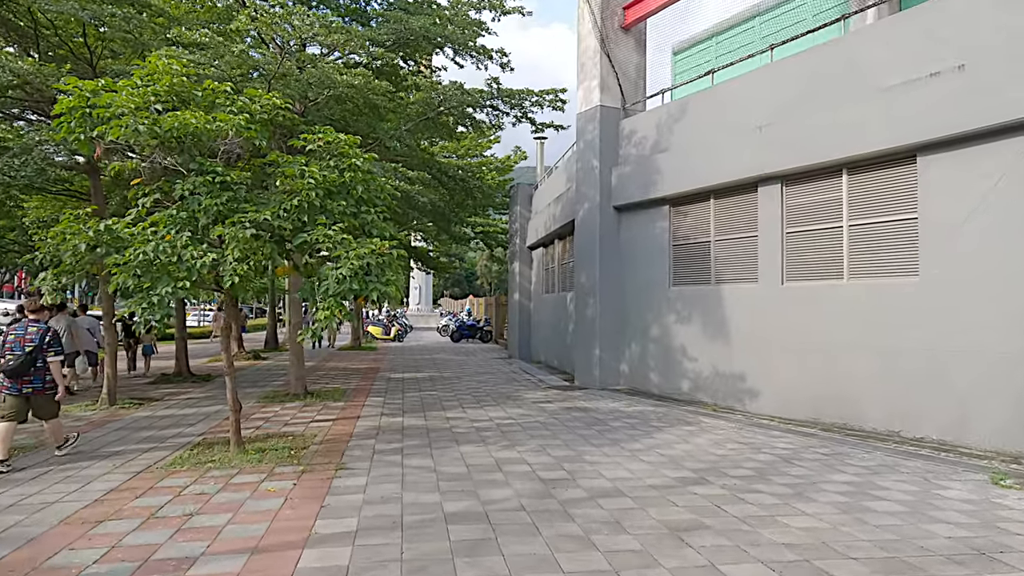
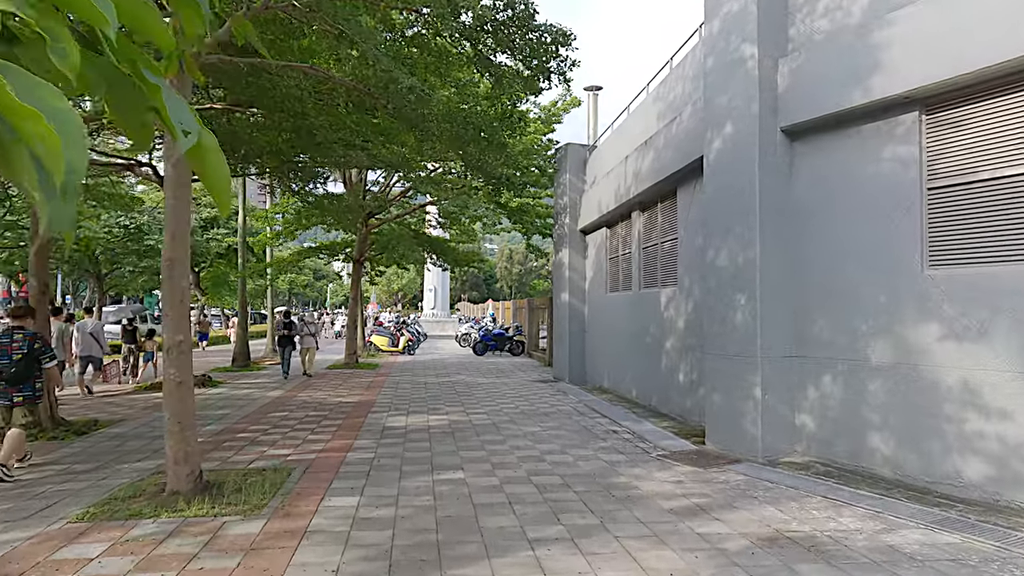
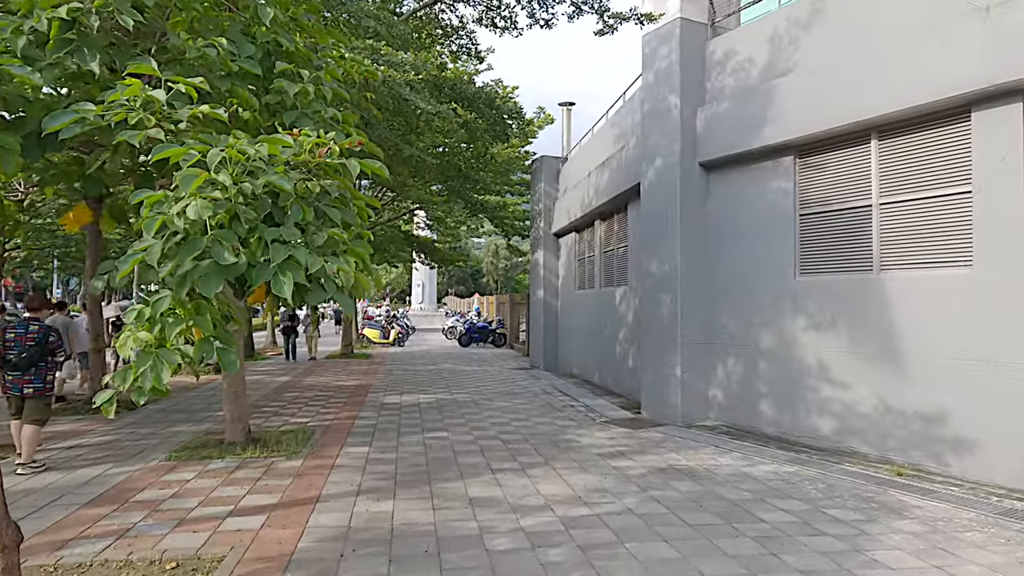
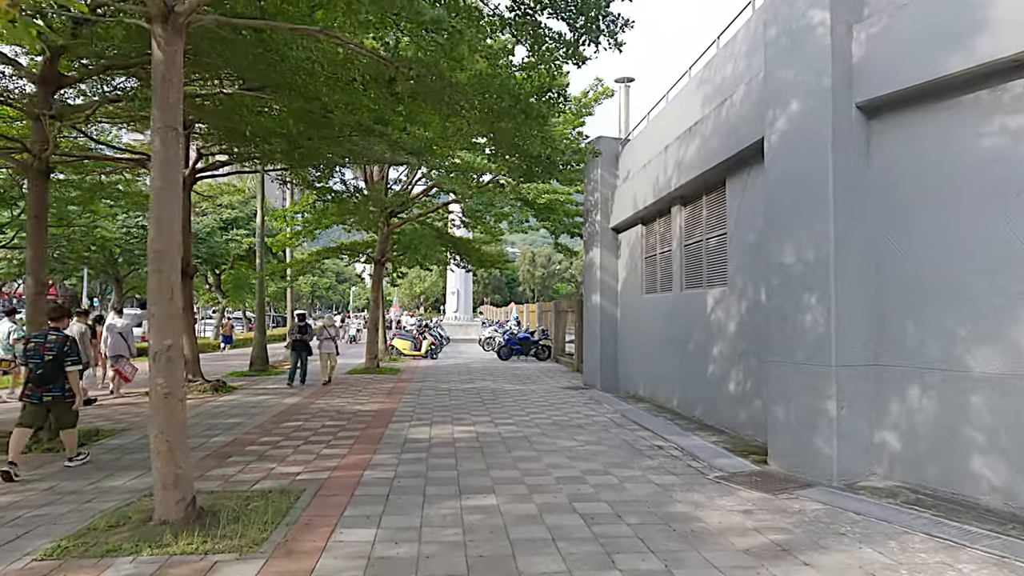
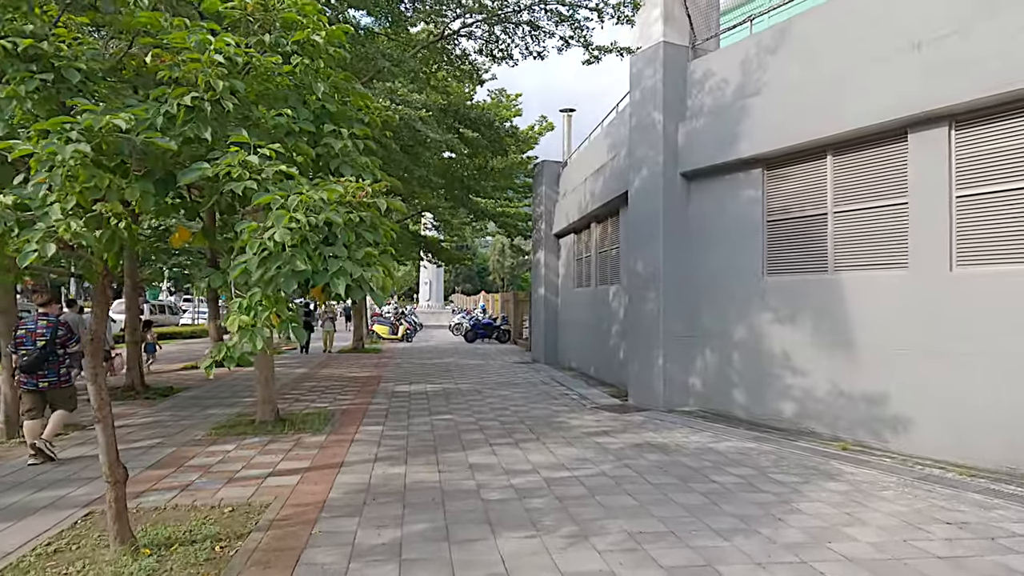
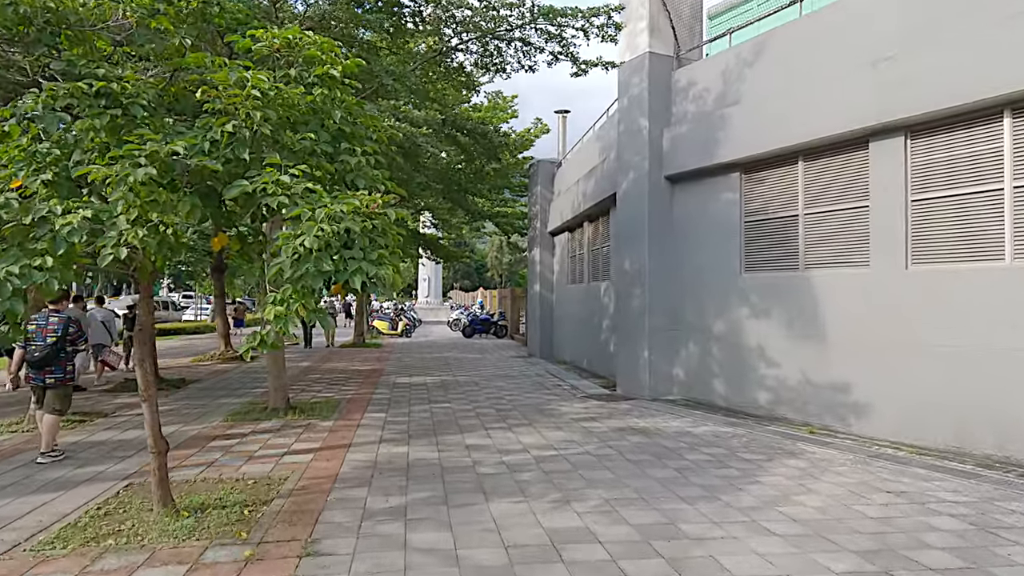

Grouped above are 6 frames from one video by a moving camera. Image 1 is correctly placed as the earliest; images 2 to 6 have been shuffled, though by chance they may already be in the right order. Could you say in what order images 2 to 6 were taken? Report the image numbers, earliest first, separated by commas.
6, 5, 3, 2, 4
